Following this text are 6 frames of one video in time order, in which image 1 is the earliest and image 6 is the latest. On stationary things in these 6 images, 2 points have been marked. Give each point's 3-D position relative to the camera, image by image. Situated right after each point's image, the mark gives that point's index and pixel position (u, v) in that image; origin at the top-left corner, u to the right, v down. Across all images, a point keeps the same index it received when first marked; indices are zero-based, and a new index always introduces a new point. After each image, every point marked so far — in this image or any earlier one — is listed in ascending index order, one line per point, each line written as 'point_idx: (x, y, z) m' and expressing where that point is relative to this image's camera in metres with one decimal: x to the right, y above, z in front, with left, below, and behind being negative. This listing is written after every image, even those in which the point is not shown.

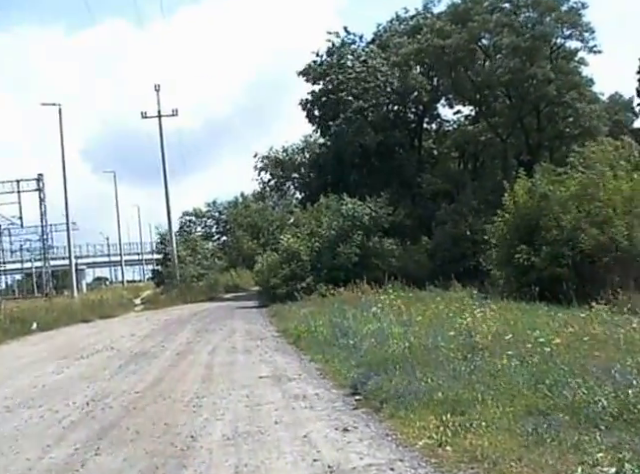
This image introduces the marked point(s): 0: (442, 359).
0: (+1.8, -1.8, +13.6) m
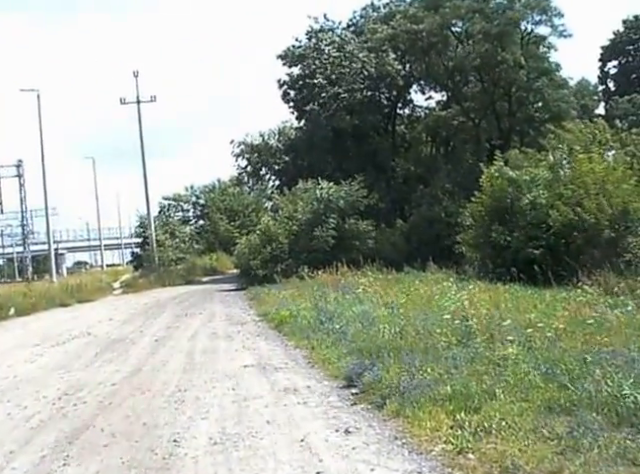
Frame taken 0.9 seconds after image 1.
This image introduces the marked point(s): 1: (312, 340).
0: (+1.7, -1.5, +12.7) m
1: (-0.1, -1.9, +16.3) m
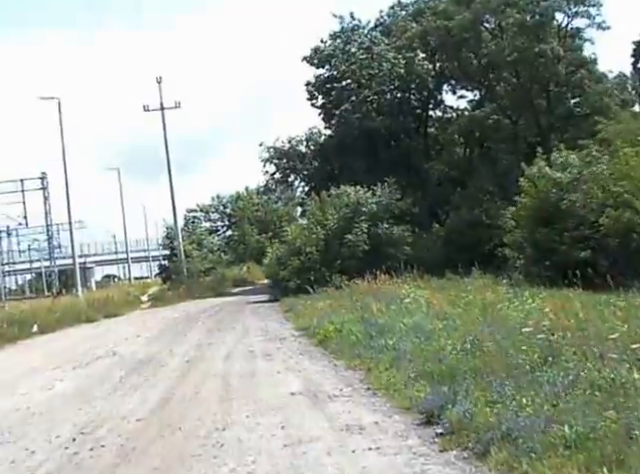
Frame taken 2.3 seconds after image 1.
0: (+2.4, -1.5, +10.7) m
1: (+0.7, -2.0, +14.3) m
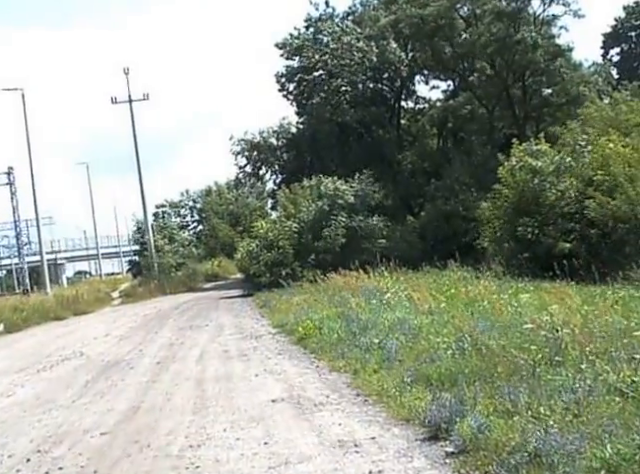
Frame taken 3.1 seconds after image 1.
0: (+2.3, -1.4, +9.6) m
1: (+0.5, -1.8, +13.3) m
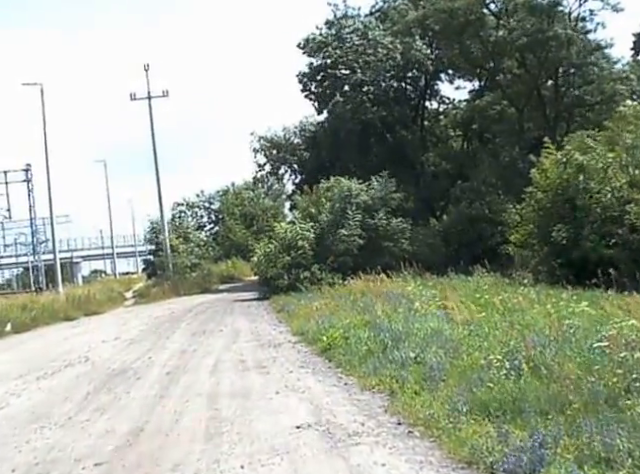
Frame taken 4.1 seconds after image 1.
0: (+2.6, -1.4, +8.0) m
1: (+0.8, -1.8, +11.7) m
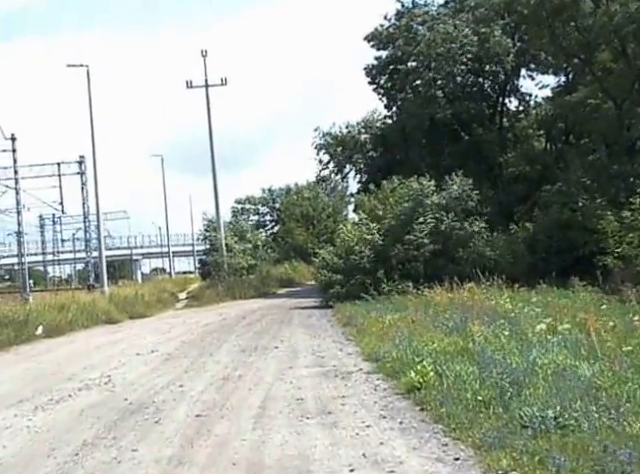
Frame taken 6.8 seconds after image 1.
0: (+3.2, -1.4, +3.6) m
1: (+1.7, -1.8, +7.4) m
